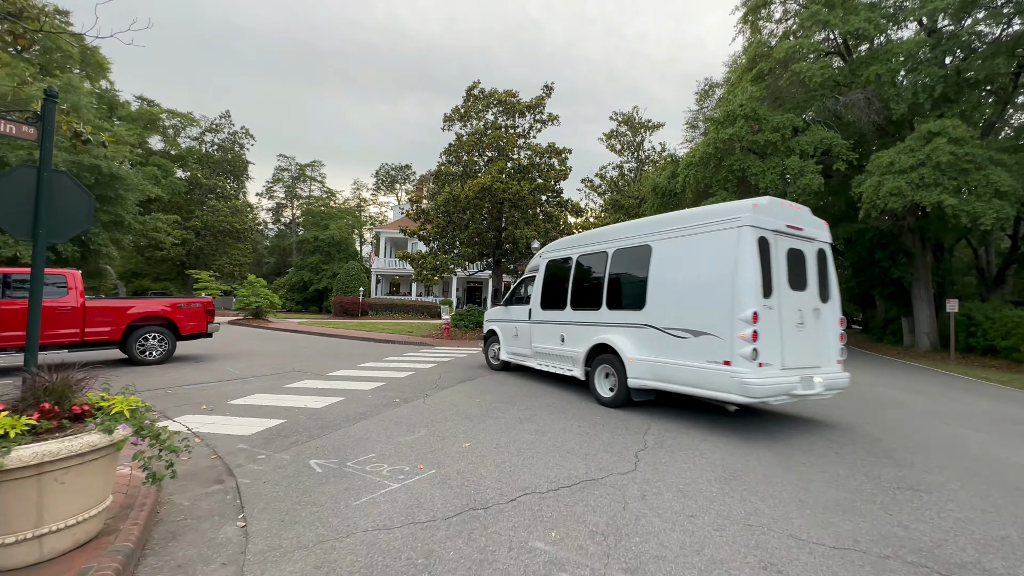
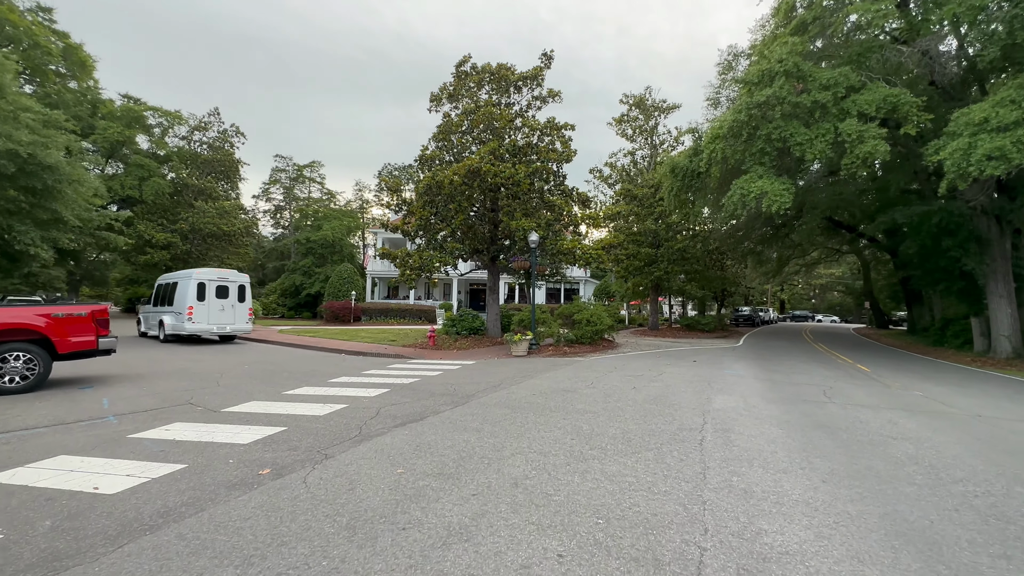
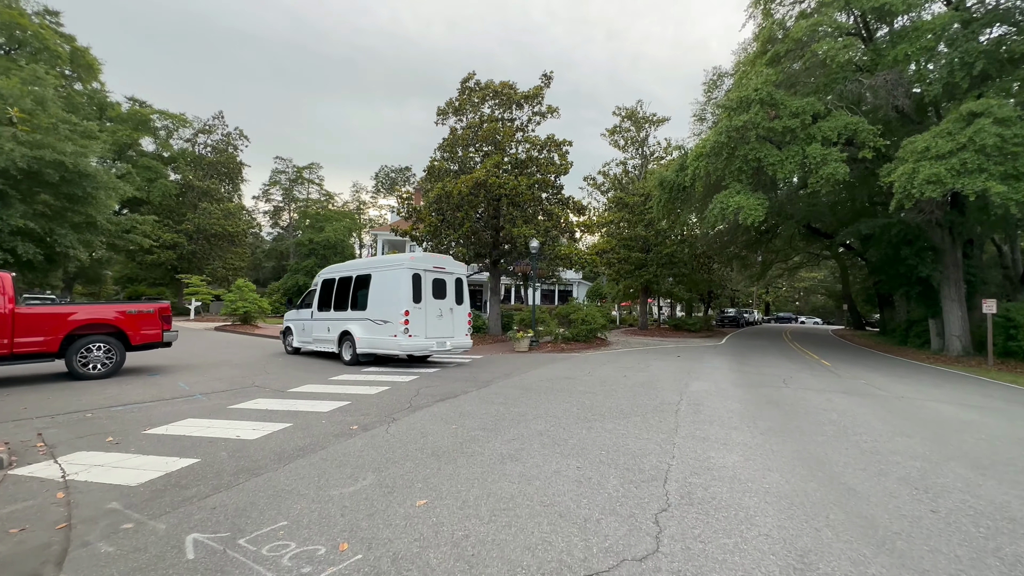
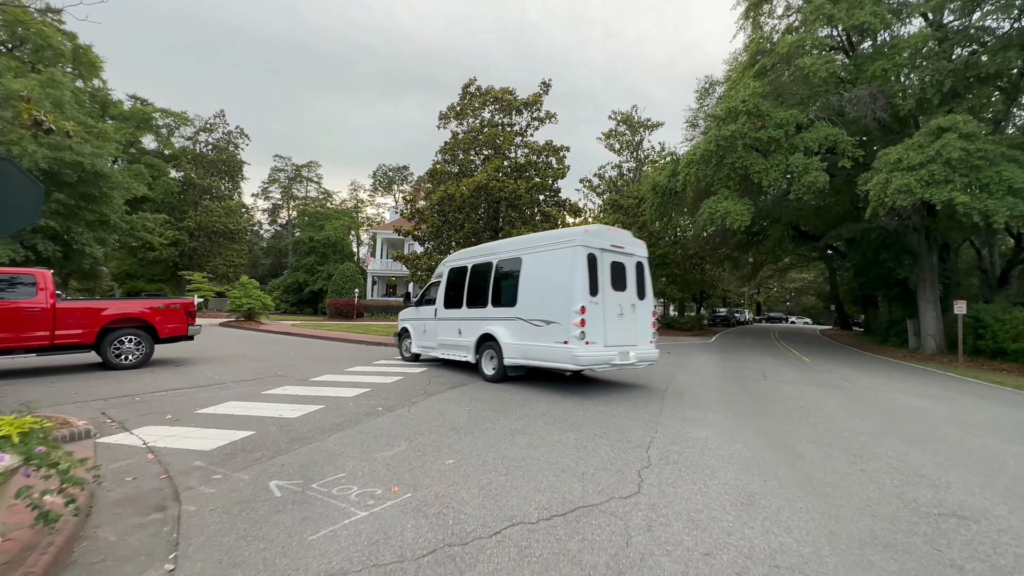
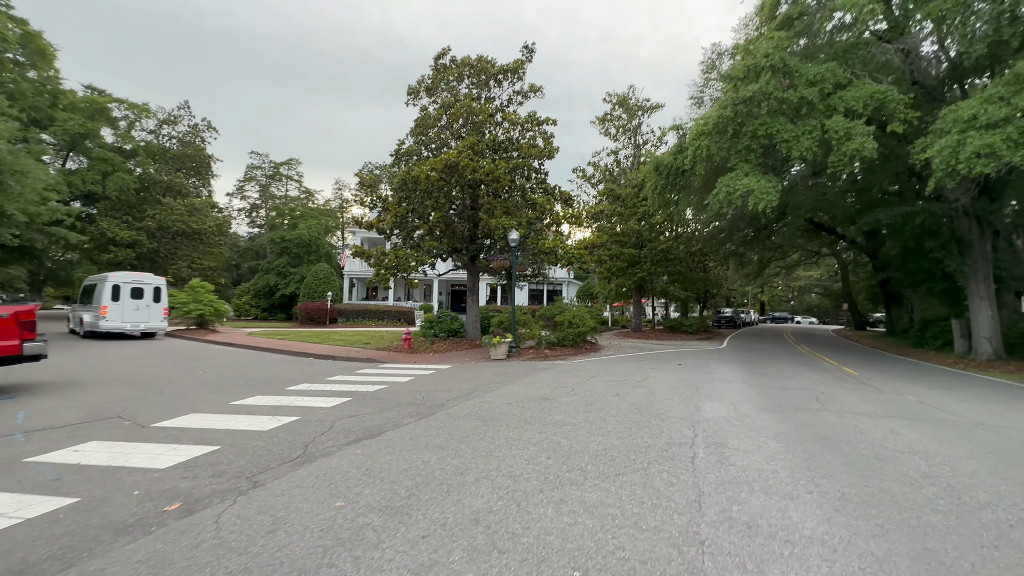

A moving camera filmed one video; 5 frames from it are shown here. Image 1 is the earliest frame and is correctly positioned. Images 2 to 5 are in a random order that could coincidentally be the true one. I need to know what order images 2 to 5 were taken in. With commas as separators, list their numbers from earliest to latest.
4, 3, 2, 5
